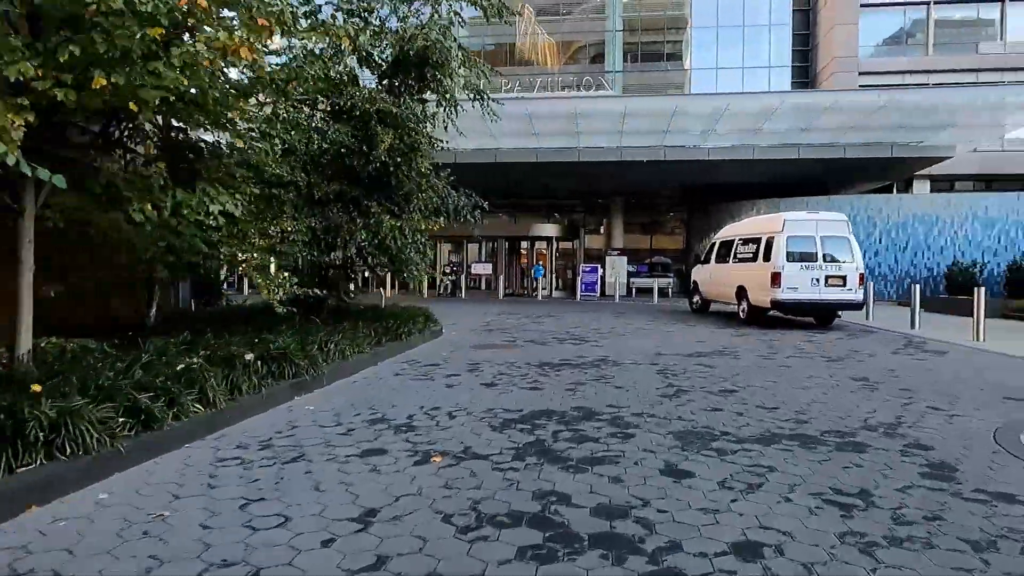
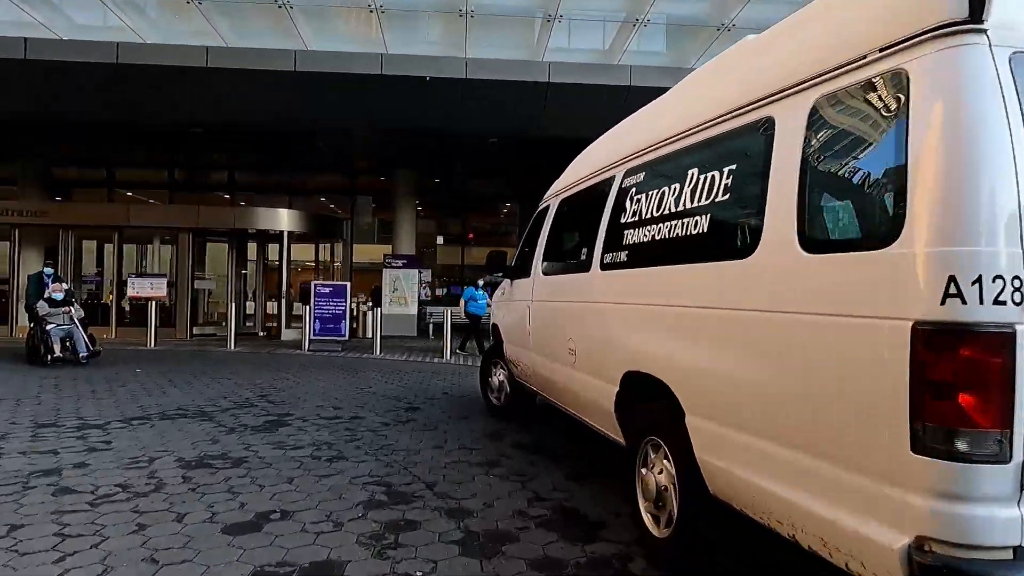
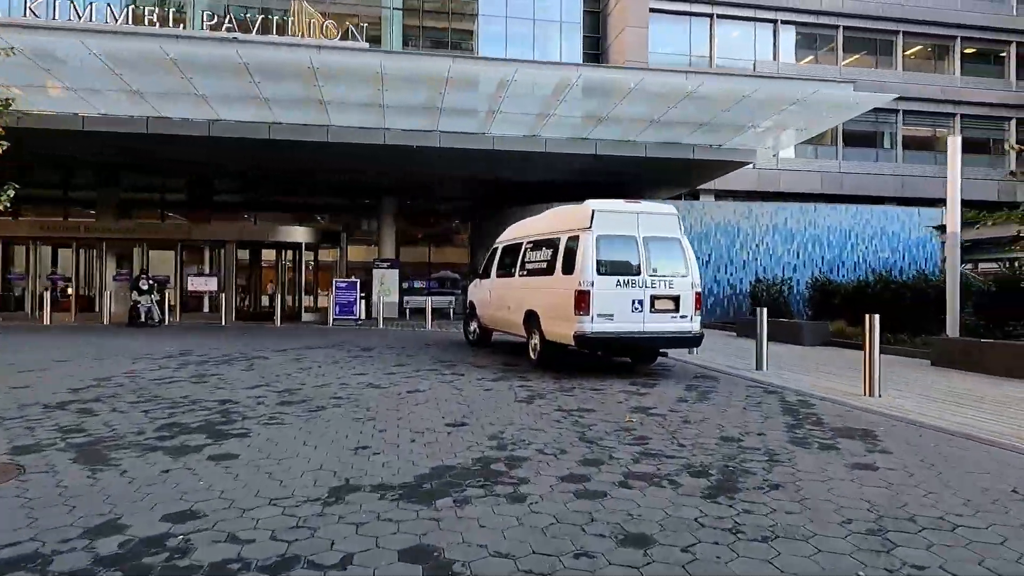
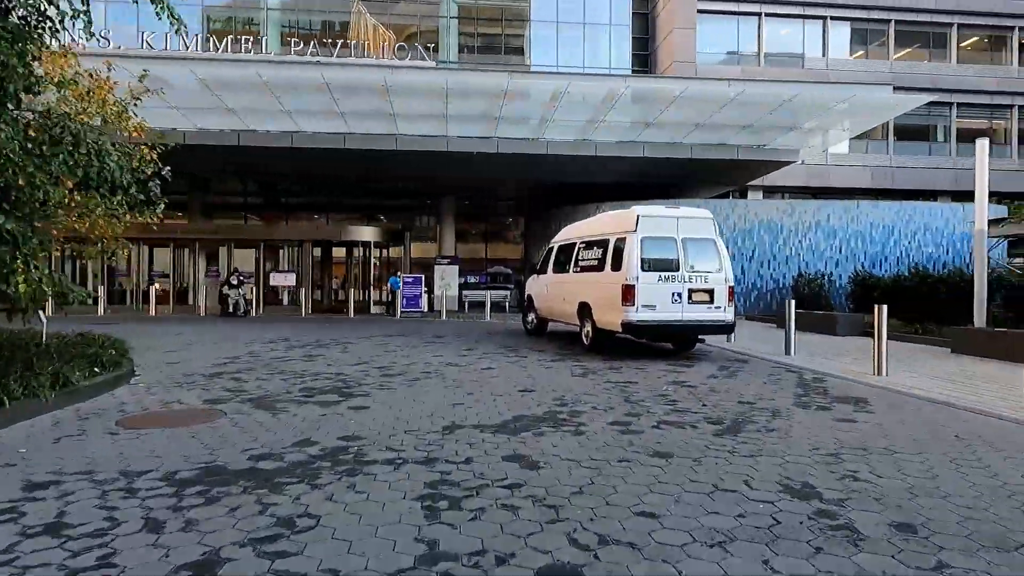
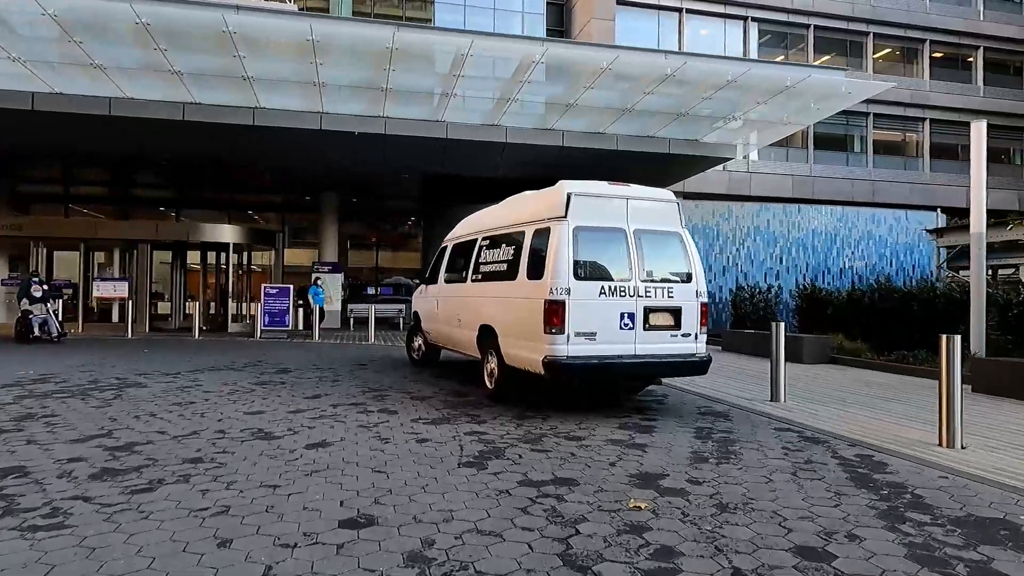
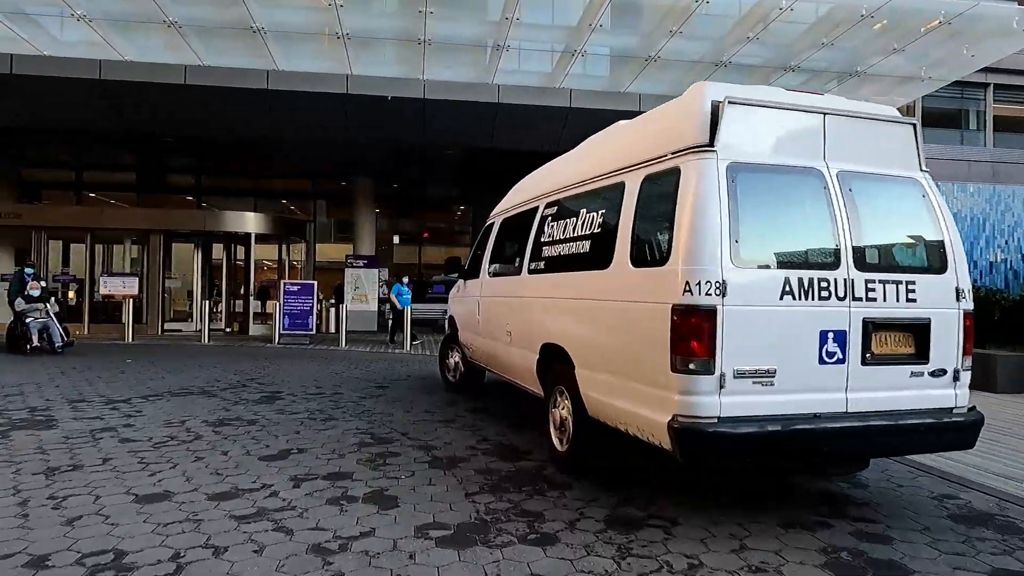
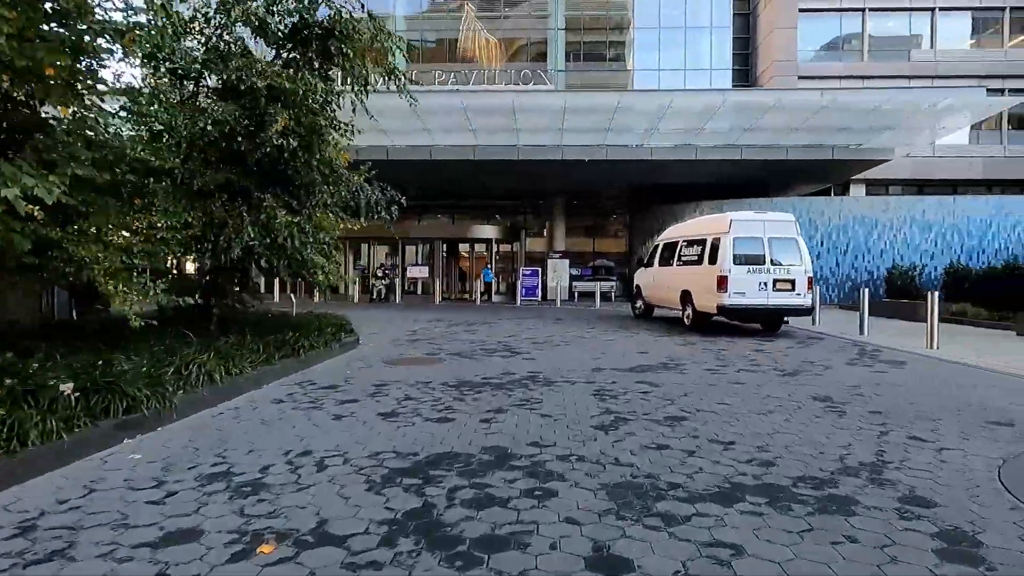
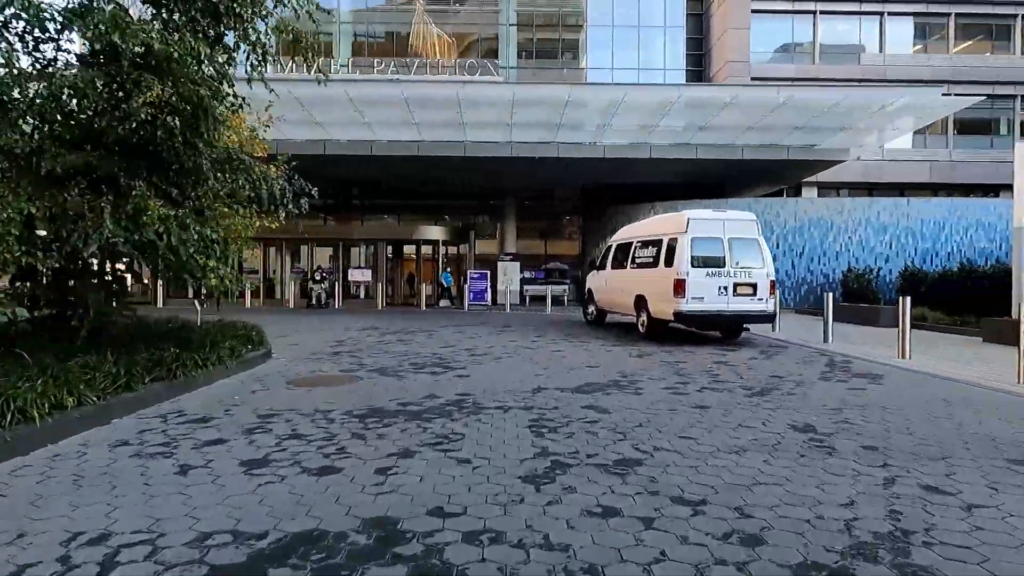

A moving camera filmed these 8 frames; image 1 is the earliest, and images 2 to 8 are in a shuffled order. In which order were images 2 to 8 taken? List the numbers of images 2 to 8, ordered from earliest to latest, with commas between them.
7, 8, 4, 3, 5, 6, 2
